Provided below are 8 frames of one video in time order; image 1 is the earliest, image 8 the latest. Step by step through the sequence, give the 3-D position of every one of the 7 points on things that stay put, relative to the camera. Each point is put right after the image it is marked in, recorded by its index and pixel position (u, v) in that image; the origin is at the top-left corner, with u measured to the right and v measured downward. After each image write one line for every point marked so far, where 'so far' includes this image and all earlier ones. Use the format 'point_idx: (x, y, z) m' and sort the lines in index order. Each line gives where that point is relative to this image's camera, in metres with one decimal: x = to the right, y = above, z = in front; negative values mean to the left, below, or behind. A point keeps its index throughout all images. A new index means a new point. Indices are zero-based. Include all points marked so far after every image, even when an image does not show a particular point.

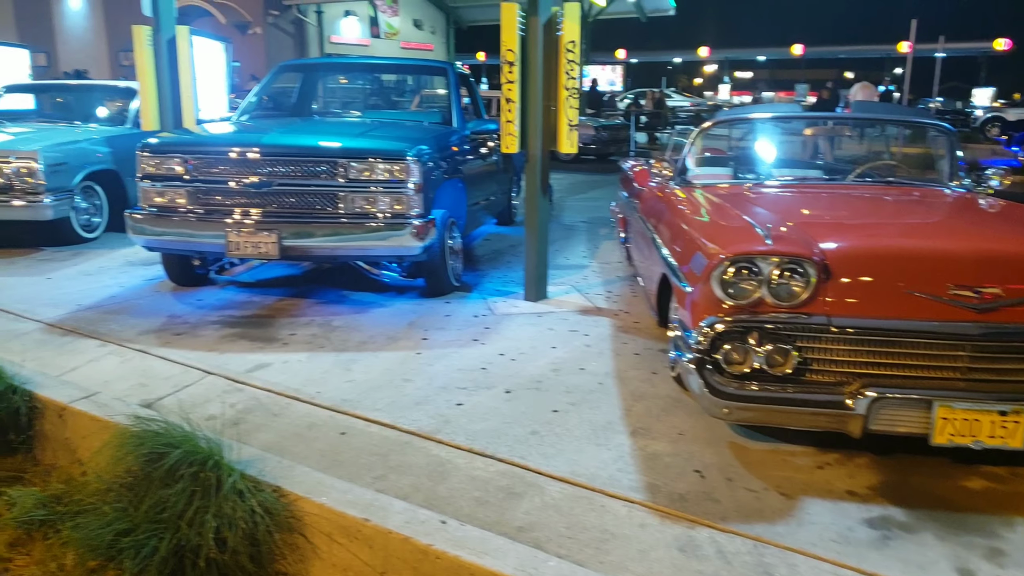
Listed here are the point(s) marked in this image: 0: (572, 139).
0: (+0.3, +0.9, +5.0) m
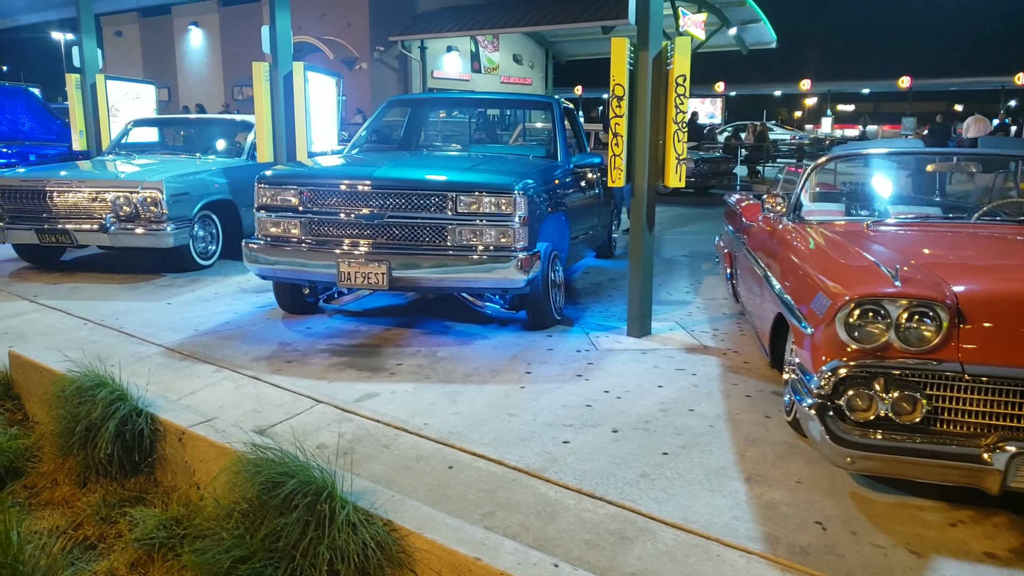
0: (+1.0, +0.7, +4.9) m
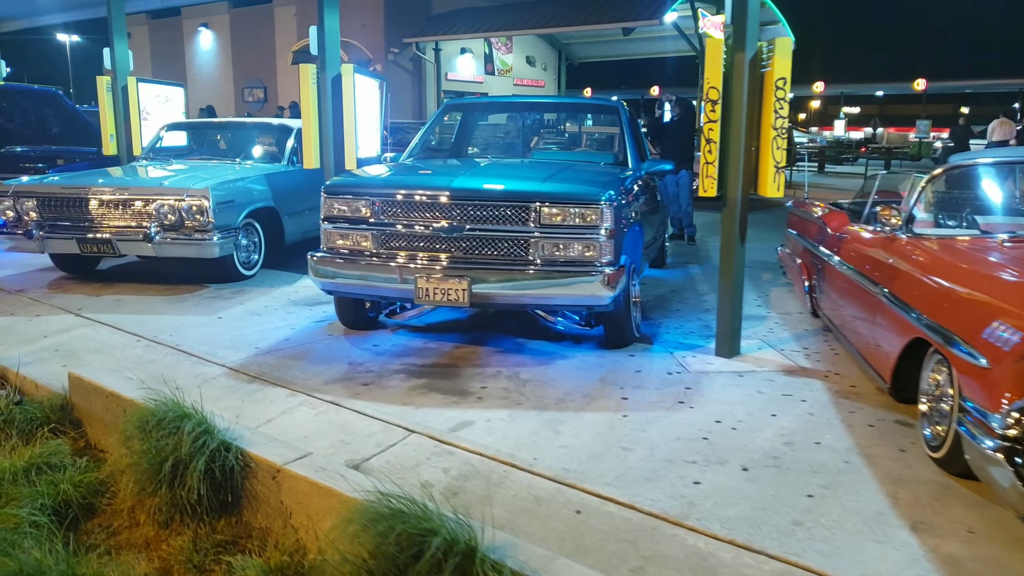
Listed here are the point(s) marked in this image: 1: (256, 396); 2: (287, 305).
0: (+1.4, +0.6, +4.6) m
1: (-1.2, -0.5, +4.2) m
2: (-1.7, -0.1, +6.4) m
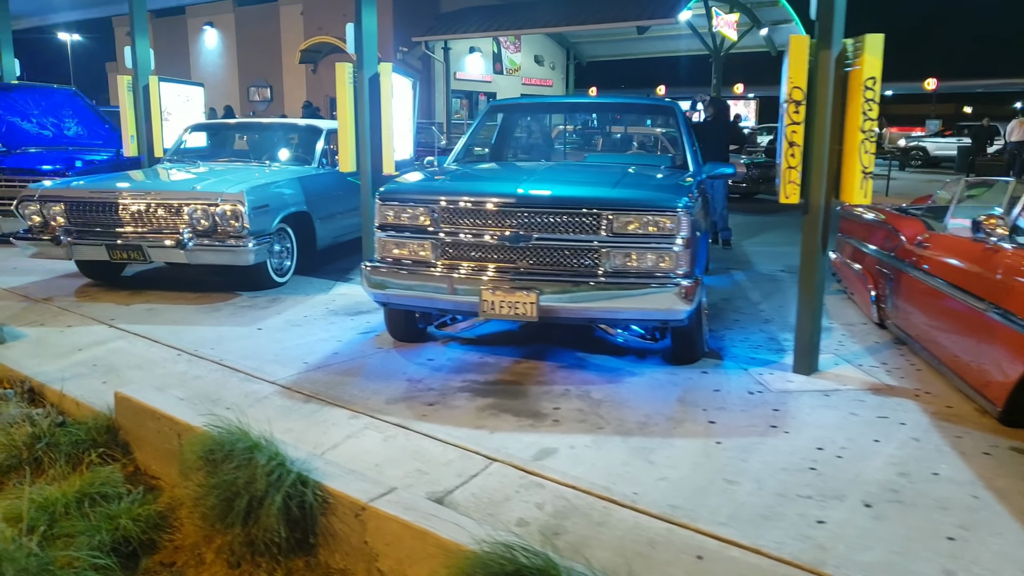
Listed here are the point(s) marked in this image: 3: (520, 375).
0: (+1.8, +0.5, +4.4) m
1: (-0.9, -0.6, +3.9) m
2: (-1.3, -0.2, +6.1) m
3: (0.0, -0.5, +4.6) m
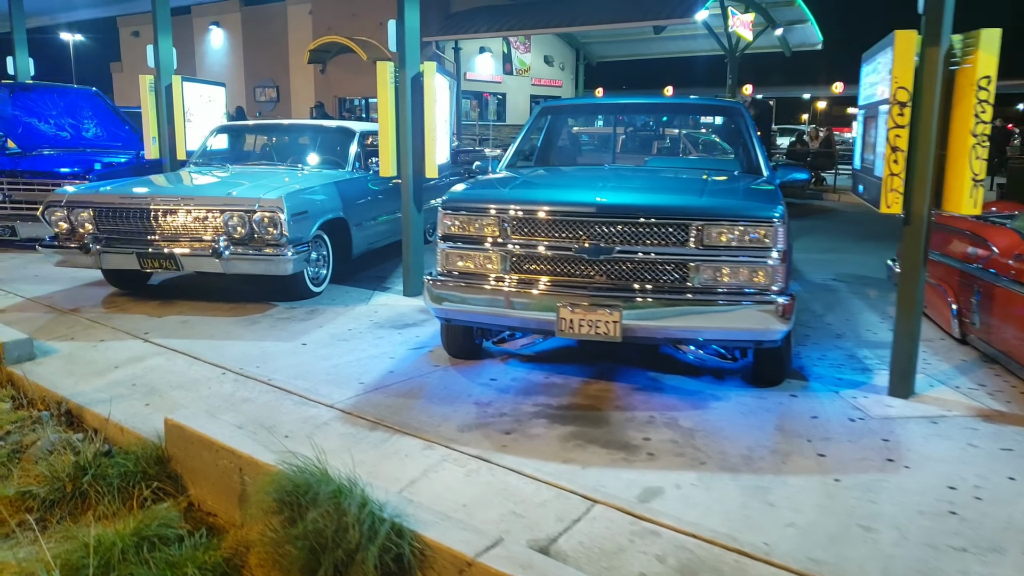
0: (+2.2, +0.4, +4.0) m
1: (-0.5, -0.7, +3.6) m
2: (-0.9, -0.3, +5.8) m
3: (+0.4, -0.5, +4.3) m
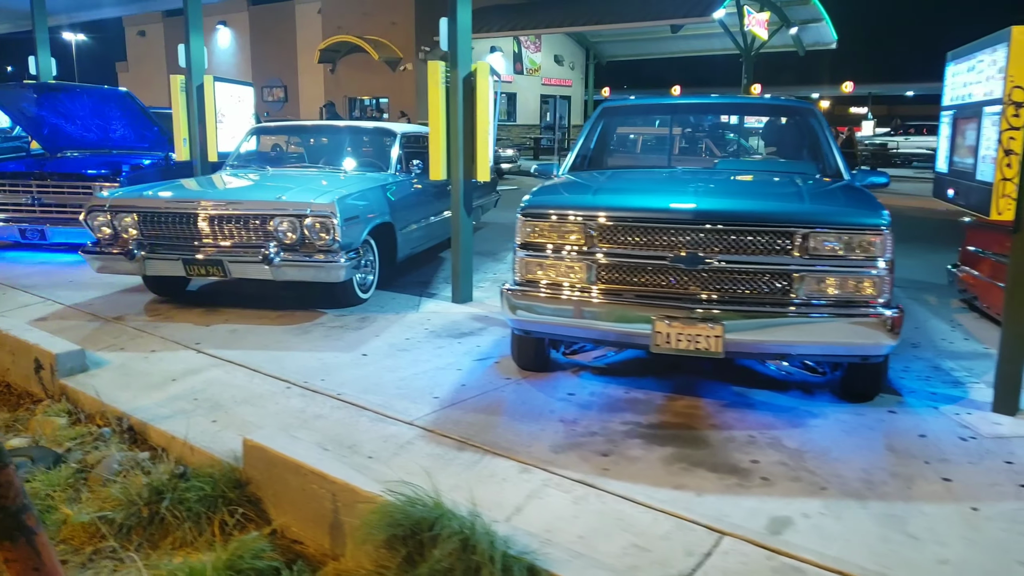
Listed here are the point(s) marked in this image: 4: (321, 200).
0: (+2.6, +0.4, +3.8) m
1: (-0.1, -0.7, +3.4) m
2: (-0.5, -0.3, +5.6) m
3: (+0.8, -0.6, +4.0) m
4: (-1.3, +0.6, +5.9) m
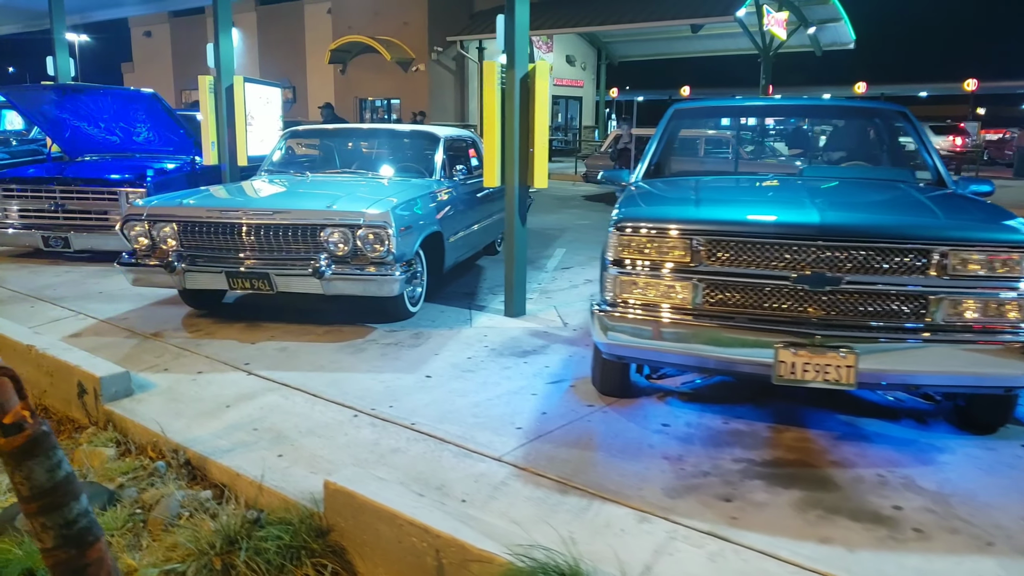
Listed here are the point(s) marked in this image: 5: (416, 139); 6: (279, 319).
0: (+3.0, +0.3, +3.4) m
1: (+0.3, -0.8, +3.0) m
2: (-0.1, -0.4, +5.2) m
3: (+1.2, -0.7, +3.7) m
4: (-0.9, +0.5, +5.5) m
5: (-0.9, +1.4, +8.0) m
6: (-1.7, -0.2, +6.2) m
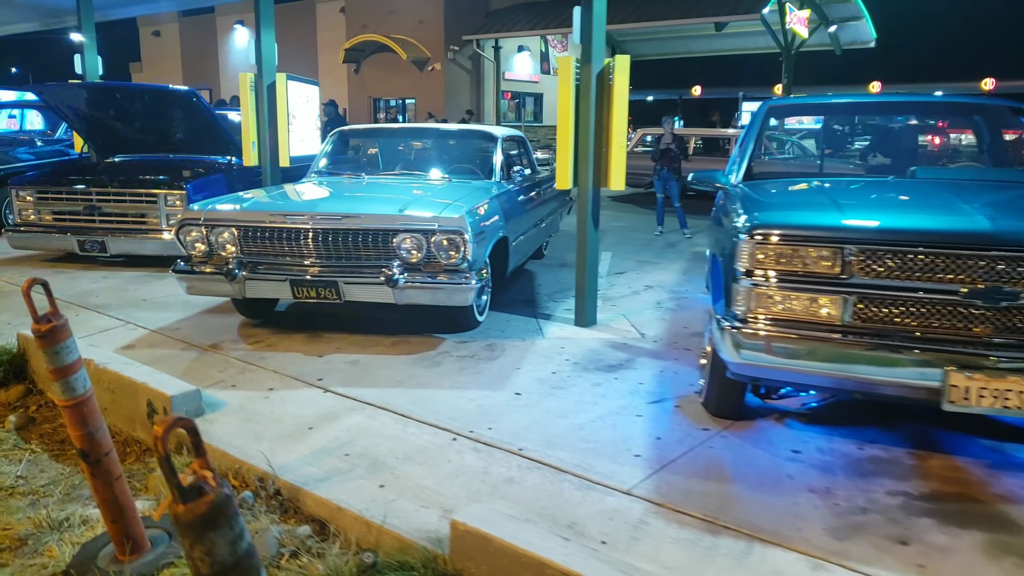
0: (+3.5, +0.2, +3.1) m
1: (+0.8, -0.9, +2.7) m
2: (+0.4, -0.5, +4.9) m
3: (+1.7, -0.8, +3.3) m
4: (-0.4, +0.5, +5.2) m
5: (-0.4, +1.3, +7.7) m
6: (-1.2, -0.3, +5.9) m
